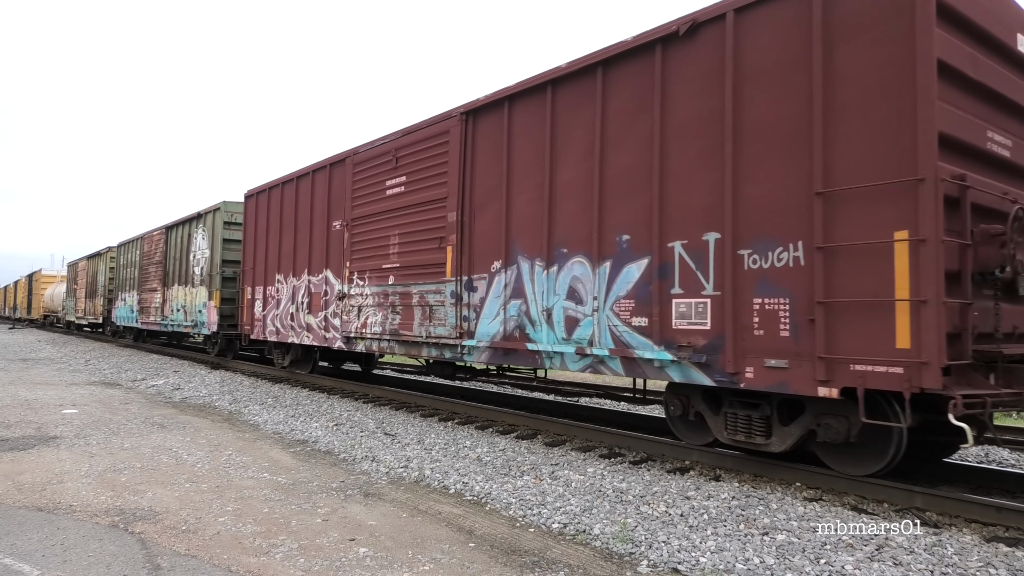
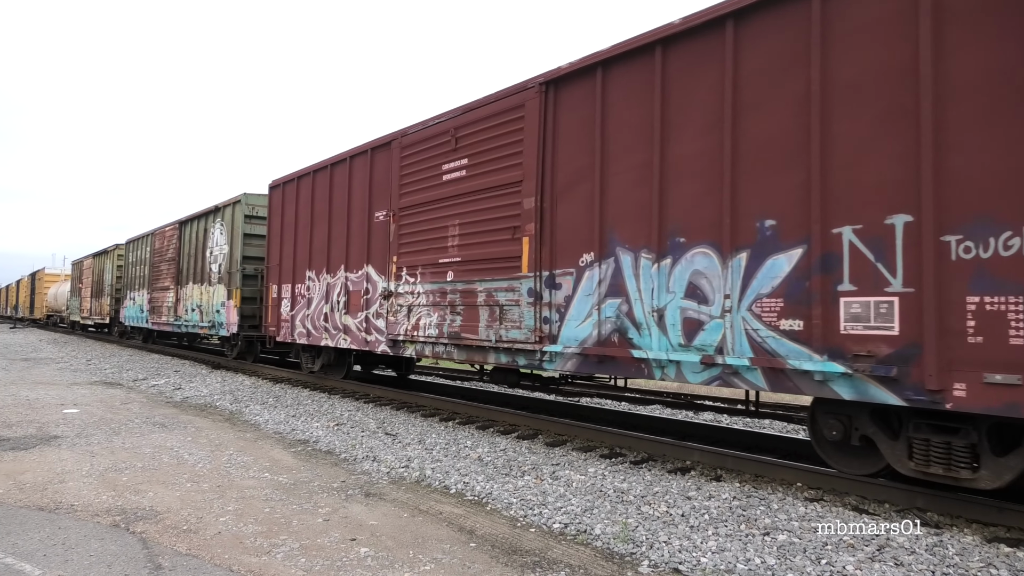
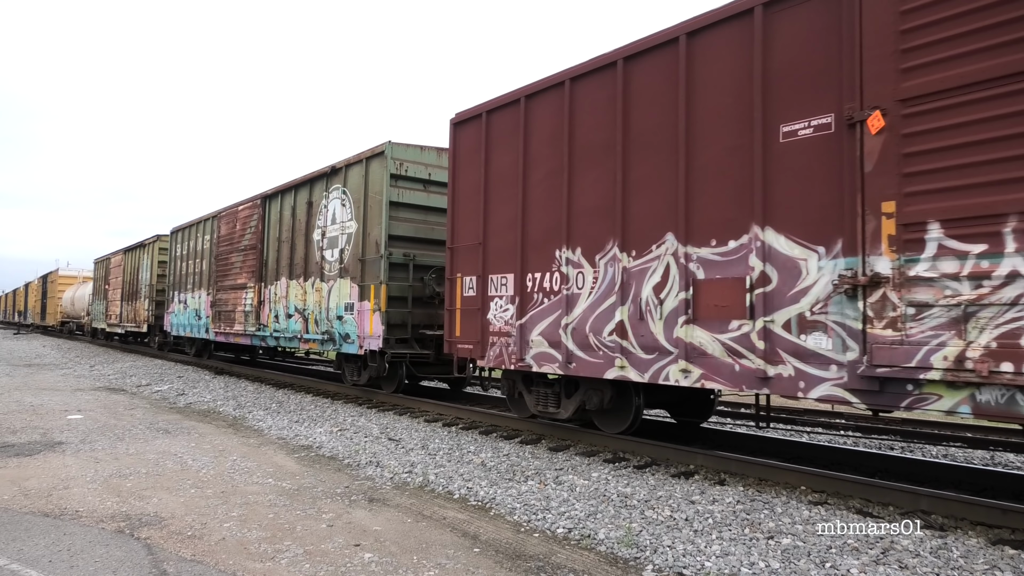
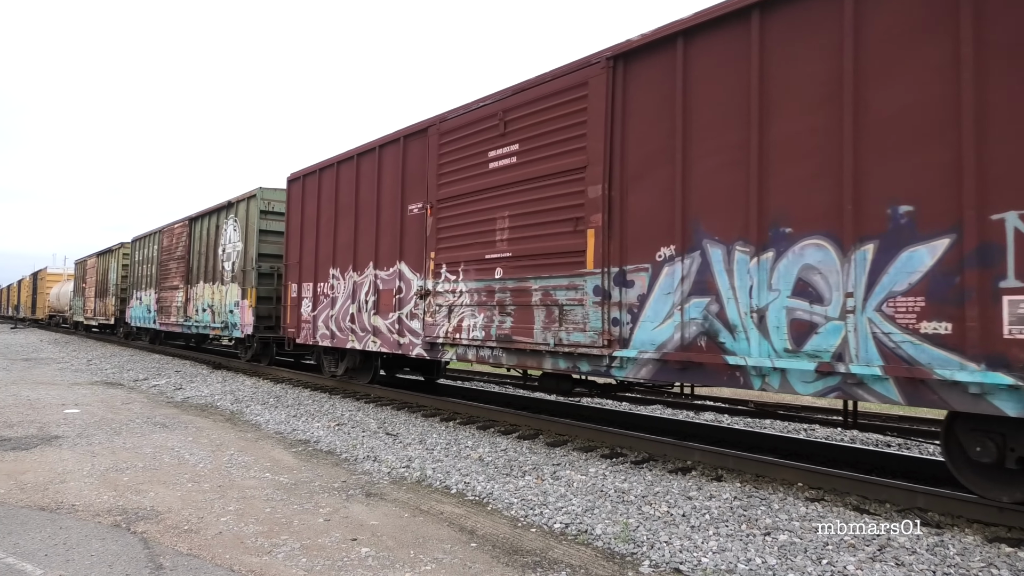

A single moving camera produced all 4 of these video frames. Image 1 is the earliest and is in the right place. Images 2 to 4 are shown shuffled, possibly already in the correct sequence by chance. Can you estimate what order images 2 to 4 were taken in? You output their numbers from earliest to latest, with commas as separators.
2, 4, 3
